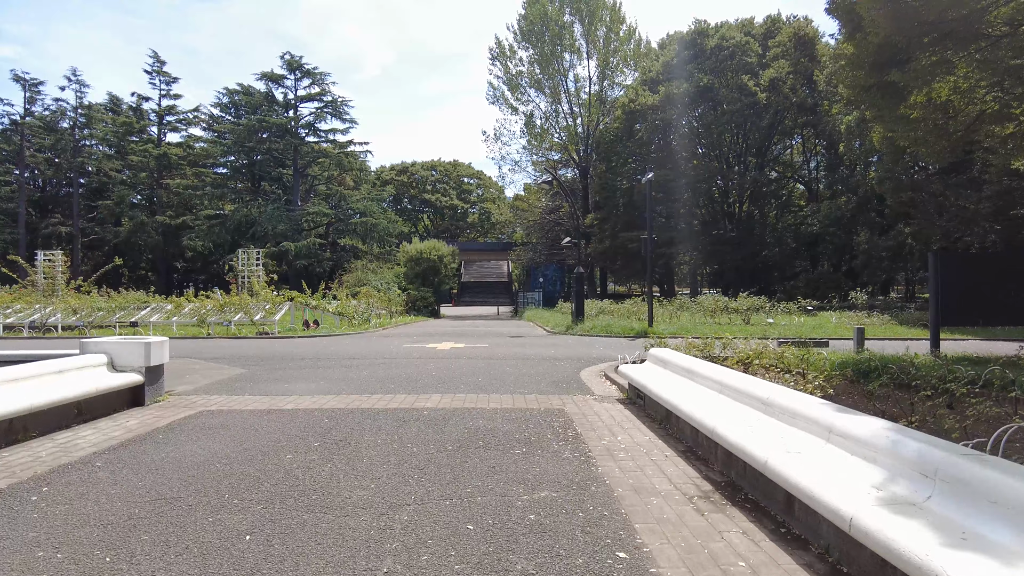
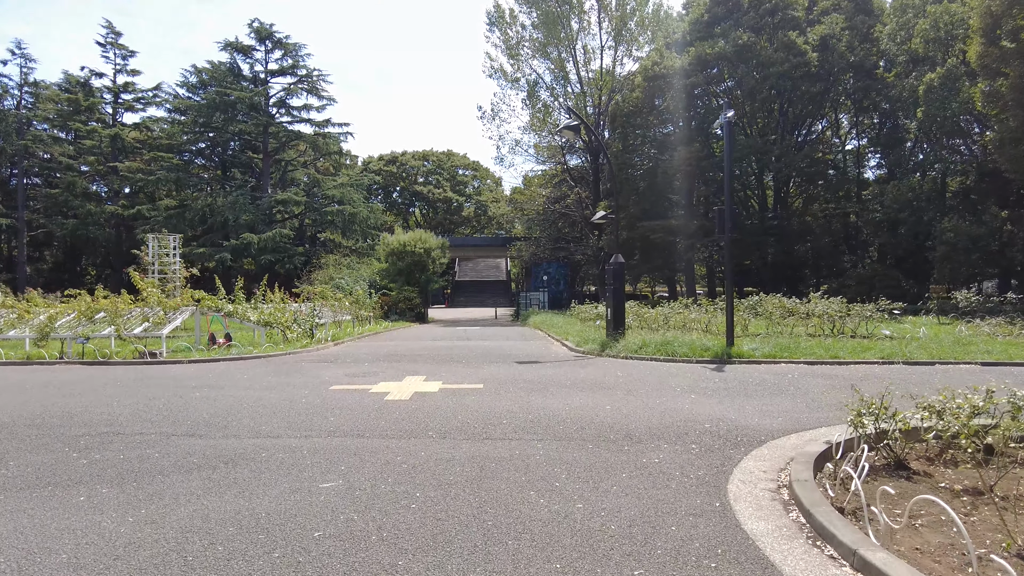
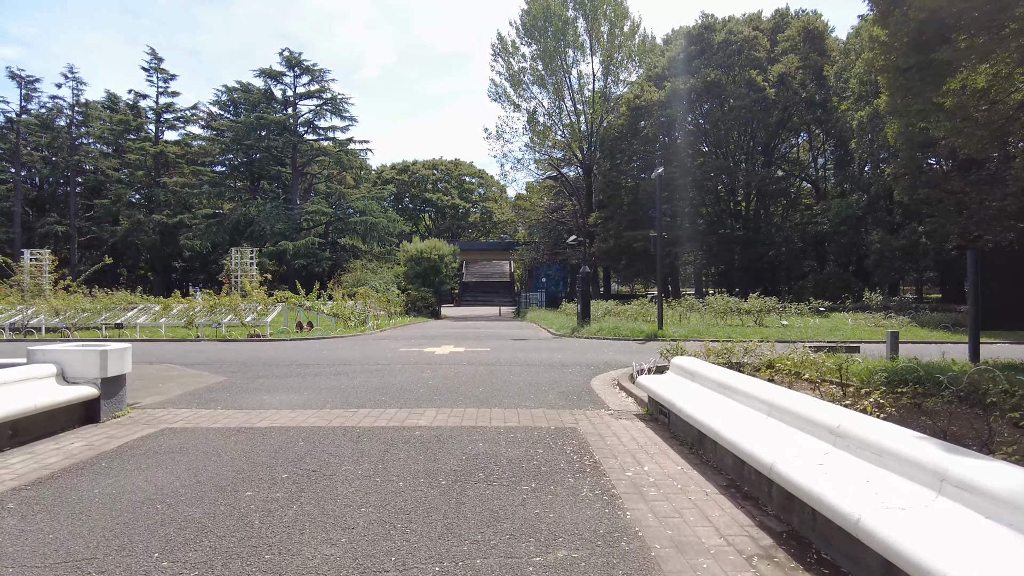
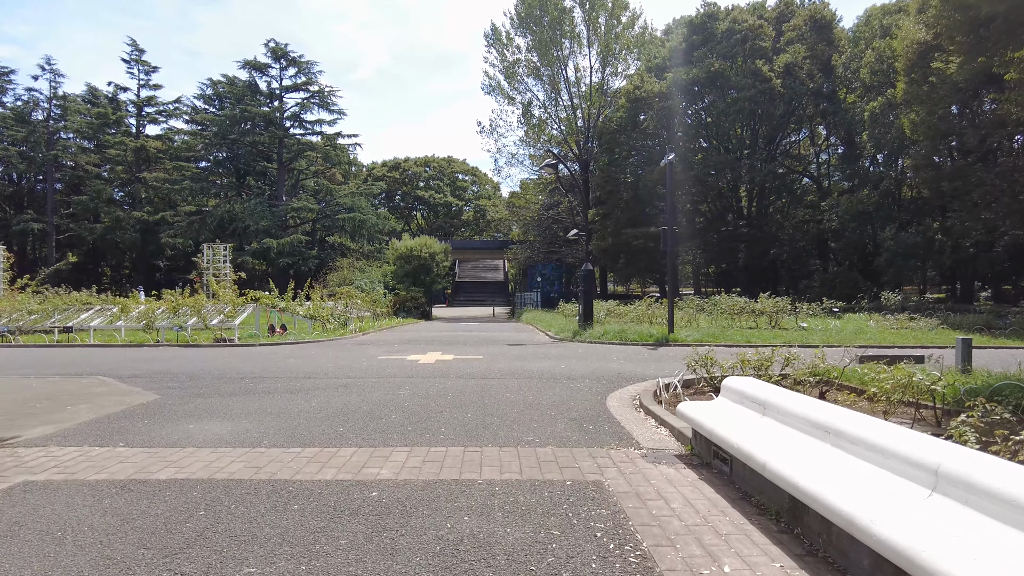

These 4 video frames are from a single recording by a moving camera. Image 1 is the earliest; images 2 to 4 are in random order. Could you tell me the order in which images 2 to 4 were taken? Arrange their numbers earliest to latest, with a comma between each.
3, 4, 2
